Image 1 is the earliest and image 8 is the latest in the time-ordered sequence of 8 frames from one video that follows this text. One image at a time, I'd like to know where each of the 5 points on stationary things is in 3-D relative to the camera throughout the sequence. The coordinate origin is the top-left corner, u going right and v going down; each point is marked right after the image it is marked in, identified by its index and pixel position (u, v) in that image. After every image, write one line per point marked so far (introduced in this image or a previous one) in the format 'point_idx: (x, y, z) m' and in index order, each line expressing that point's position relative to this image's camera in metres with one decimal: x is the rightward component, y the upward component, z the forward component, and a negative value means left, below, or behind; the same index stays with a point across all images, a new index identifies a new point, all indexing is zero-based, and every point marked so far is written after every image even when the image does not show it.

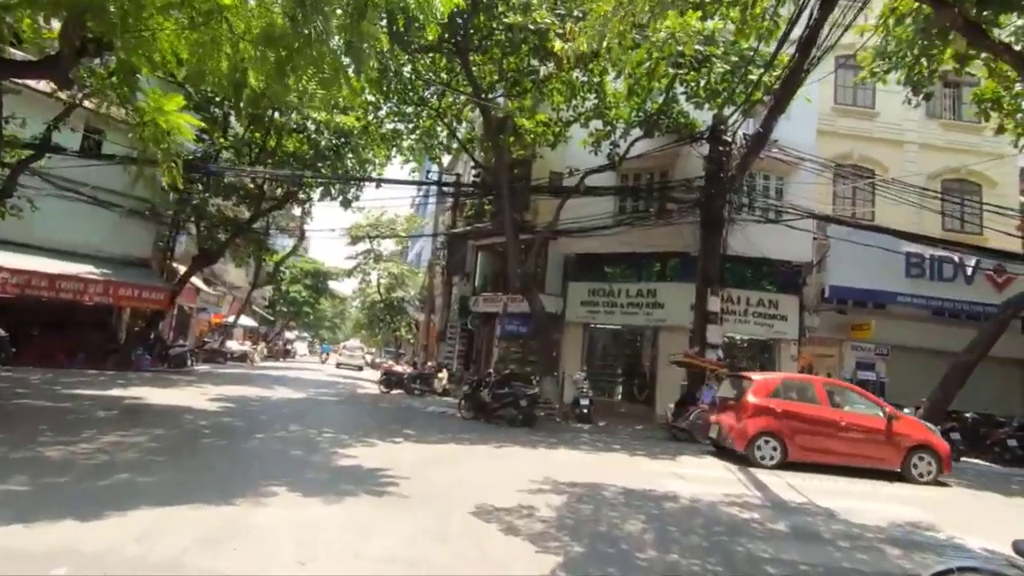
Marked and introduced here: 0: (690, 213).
0: (+5.3, +2.2, +16.5) m
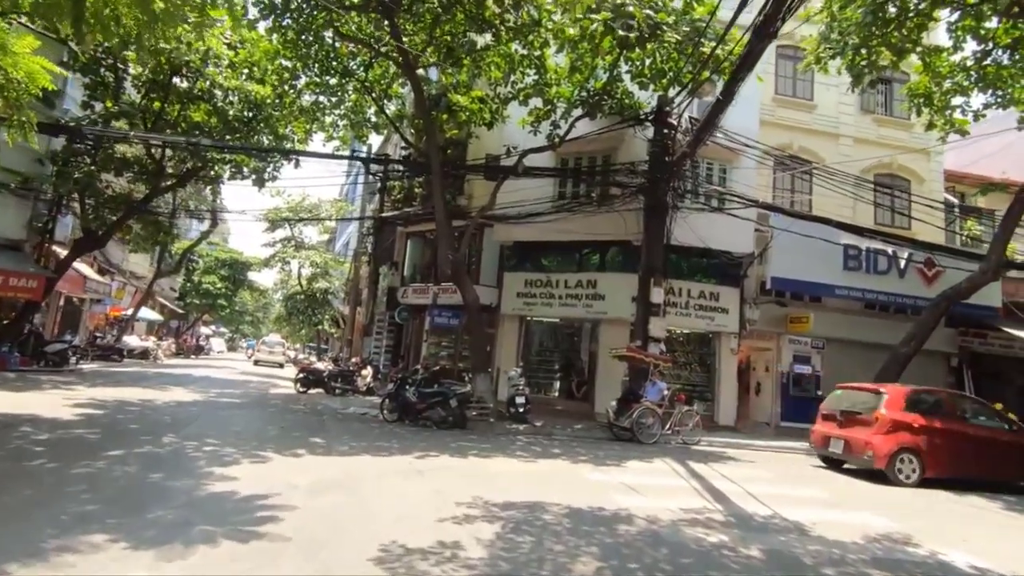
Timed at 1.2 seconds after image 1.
0: (+3.4, +2.5, +15.6) m
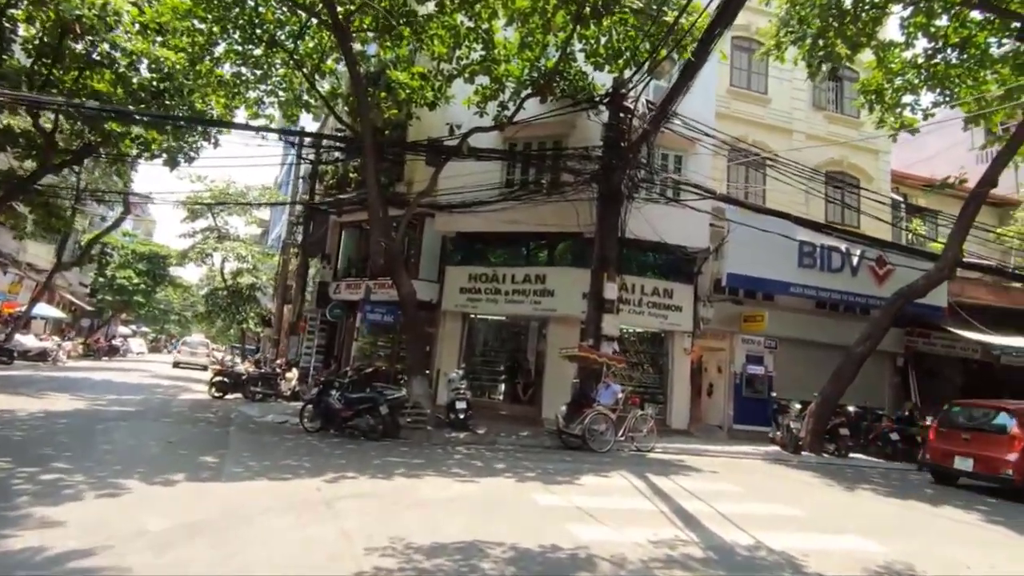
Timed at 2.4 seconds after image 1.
0: (+2.0, +2.6, +14.6) m
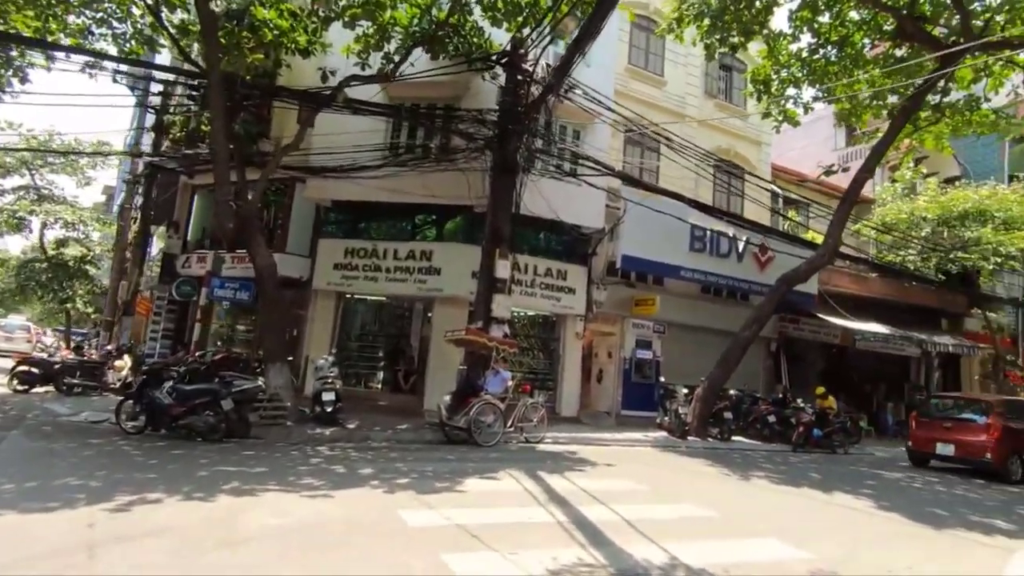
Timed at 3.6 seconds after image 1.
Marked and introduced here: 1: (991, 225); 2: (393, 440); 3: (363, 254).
0: (-0.8, +3.1, +13.3) m
1: (+14.2, +1.9, +16.5) m
2: (-2.2, -2.8, +10.3) m
3: (-3.9, +0.9, +14.5) m
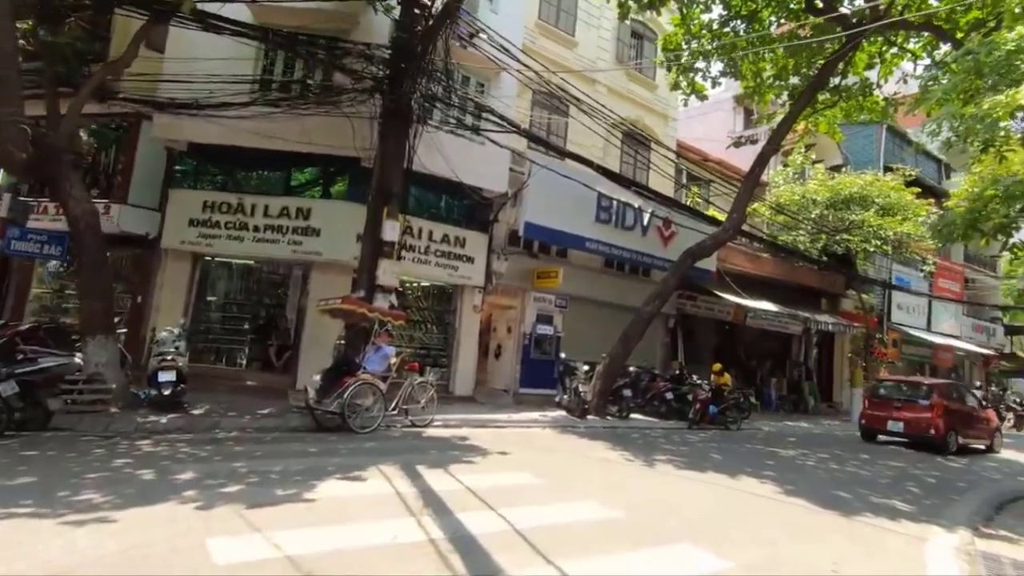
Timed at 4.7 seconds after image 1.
0: (-3.0, +3.9, +11.6) m
1: (+11.2, +2.4, +17.3) m
2: (-4.0, -2.1, +8.6) m
3: (-6.3, +1.8, +12.3) m
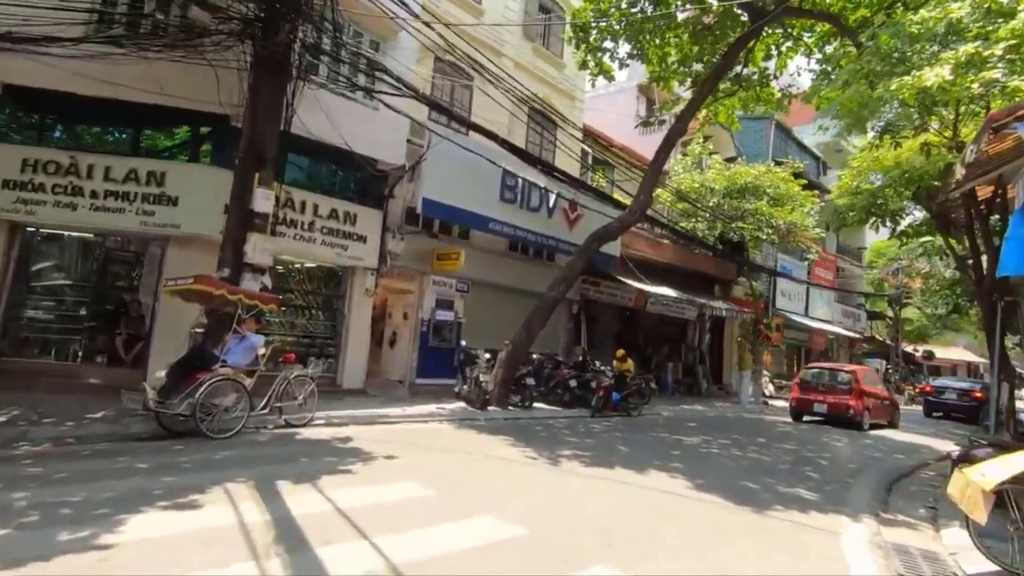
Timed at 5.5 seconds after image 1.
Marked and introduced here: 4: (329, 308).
0: (-4.9, +4.3, +9.9) m
1: (+8.1, +2.8, +17.9) m
2: (-5.4, -1.8, +6.9) m
3: (-8.3, +2.2, +10.0) m
4: (-4.1, -0.4, +12.4) m
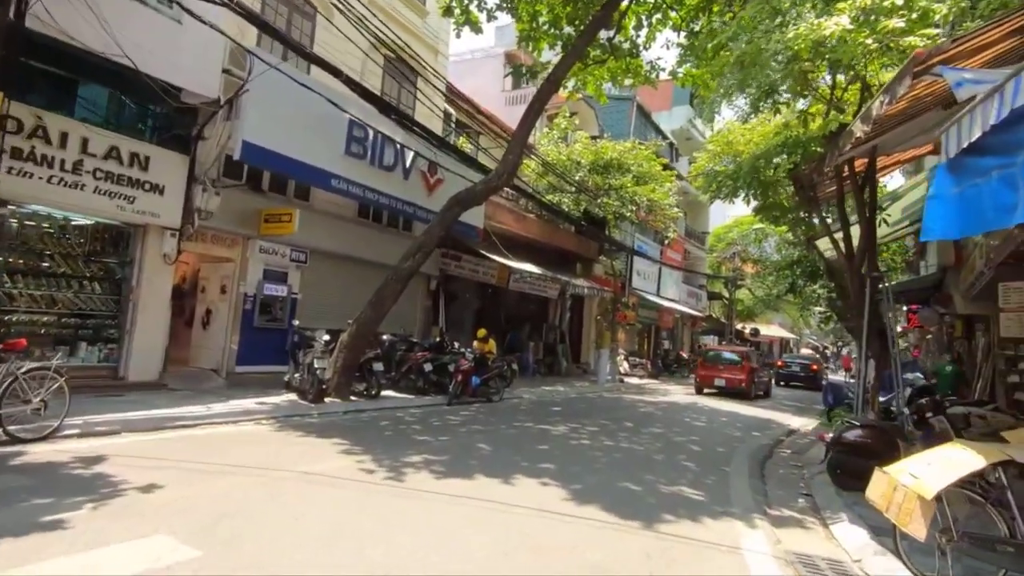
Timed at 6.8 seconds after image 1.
0: (-6.9, +4.8, +6.7) m
1: (+3.6, +3.5, +17.7) m
2: (-6.9, -1.4, +3.8) m
3: (-10.3, +2.7, +6.1) m
4: (-6.9, +0.2, +9.5) m
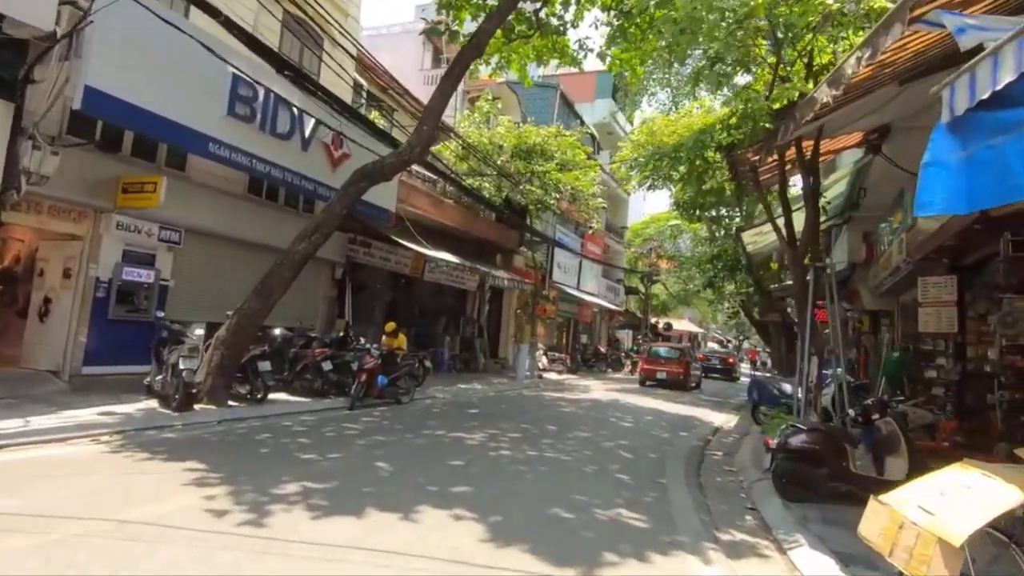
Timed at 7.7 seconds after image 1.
0: (-7.7, +5.0, +4.4) m
1: (+1.1, +3.7, +16.9) m
2: (-7.3, -1.2, +1.7) m
3: (-11.0, +3.0, +3.4) m
4: (-8.1, +0.5, +7.3) m
